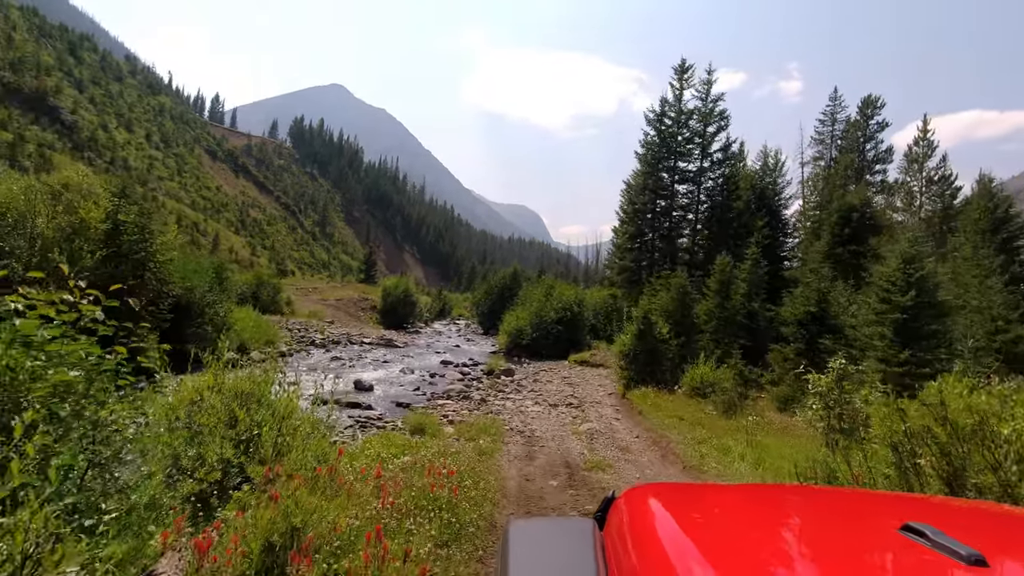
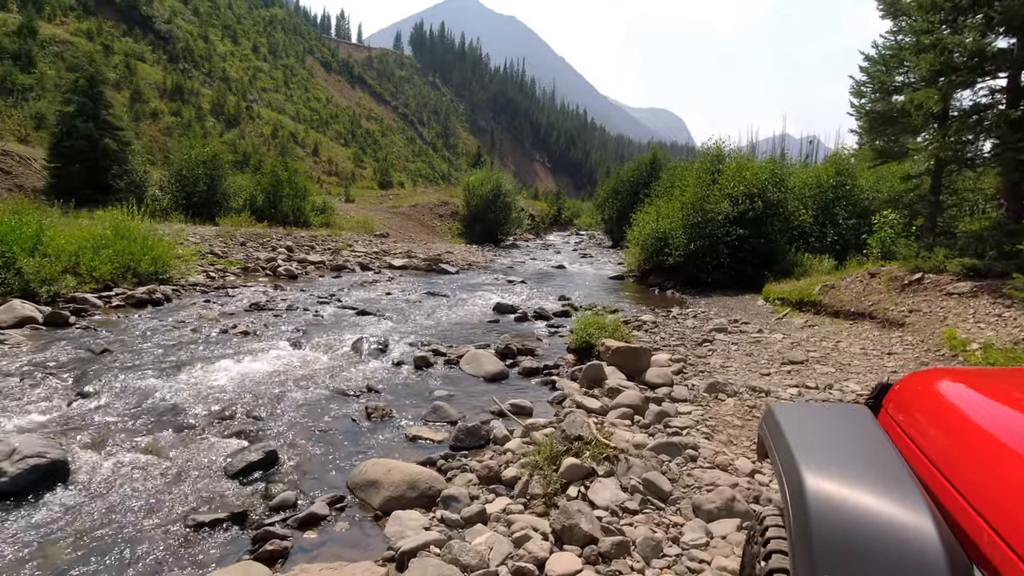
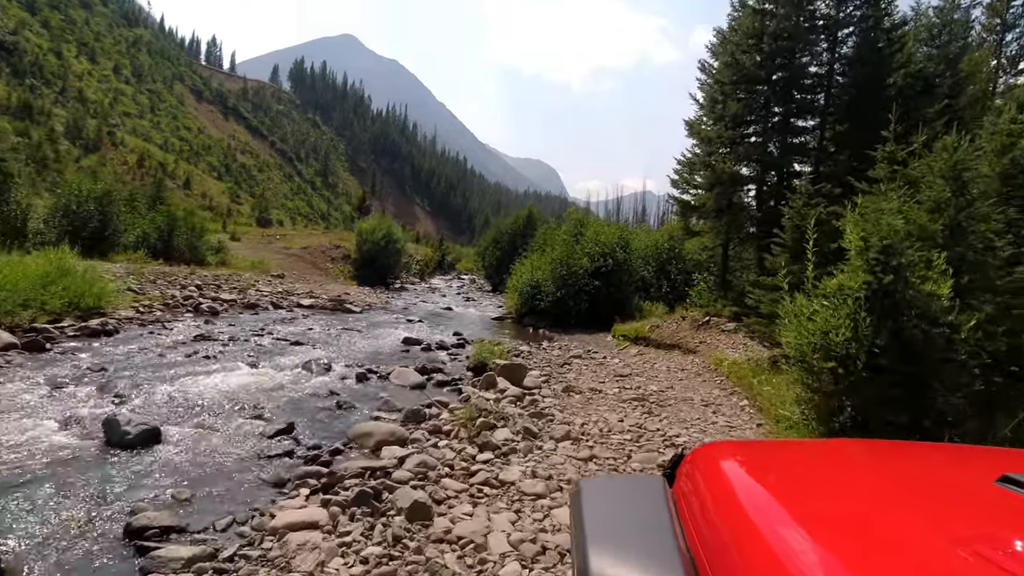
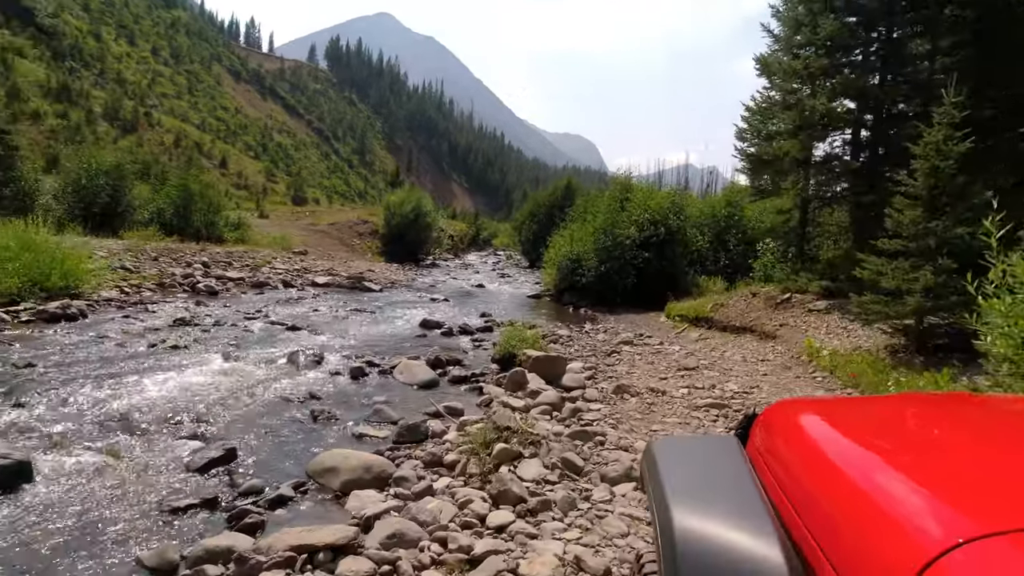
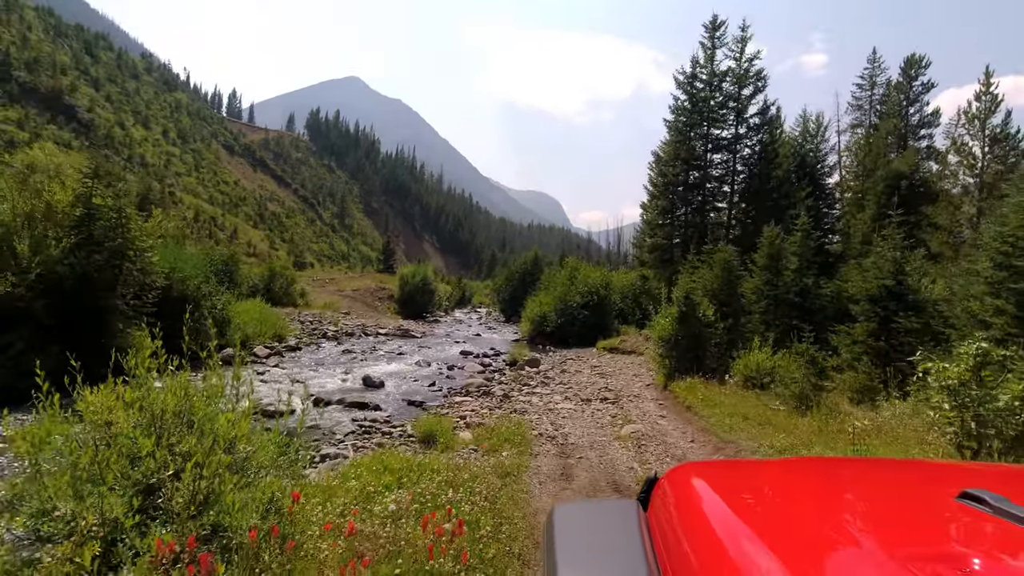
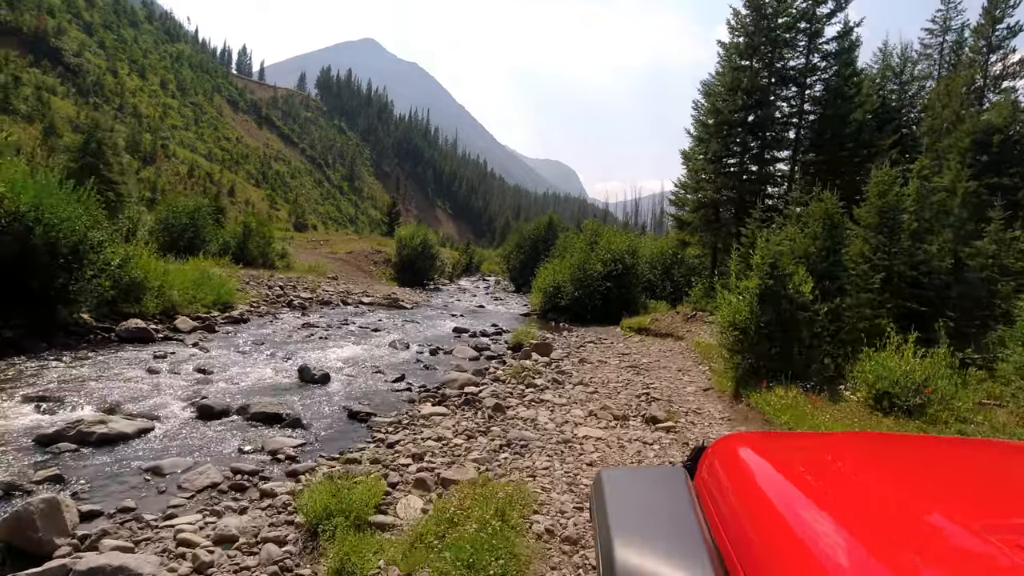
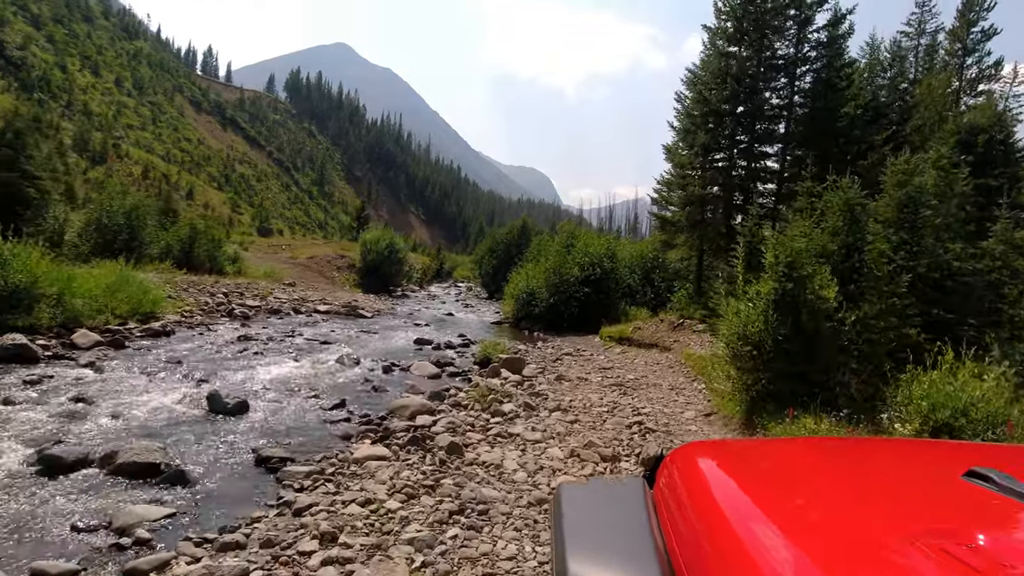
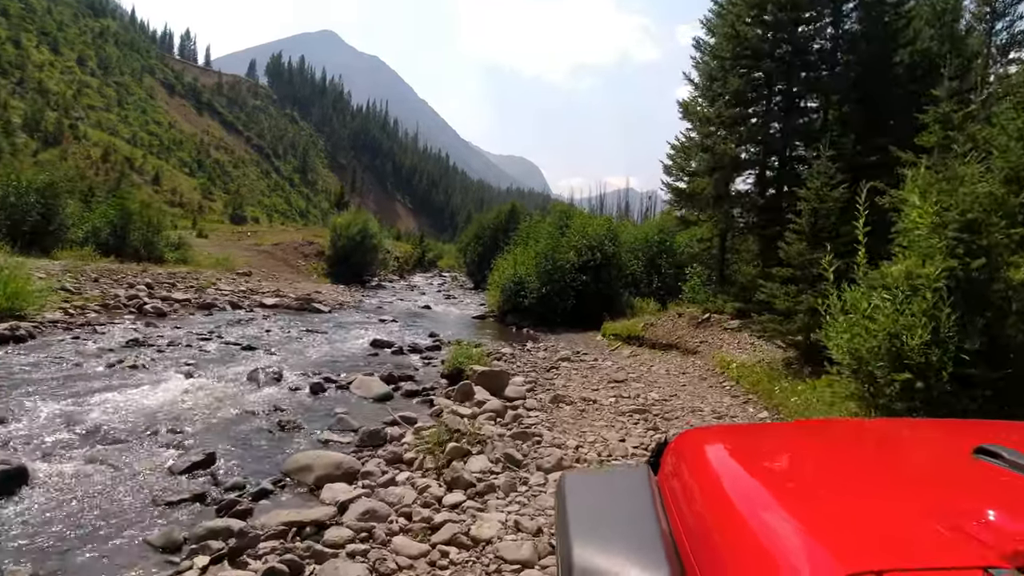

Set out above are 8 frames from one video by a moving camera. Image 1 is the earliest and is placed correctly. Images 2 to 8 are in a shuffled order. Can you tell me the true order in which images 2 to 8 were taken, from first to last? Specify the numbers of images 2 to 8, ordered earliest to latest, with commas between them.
5, 6, 7, 3, 8, 4, 2
